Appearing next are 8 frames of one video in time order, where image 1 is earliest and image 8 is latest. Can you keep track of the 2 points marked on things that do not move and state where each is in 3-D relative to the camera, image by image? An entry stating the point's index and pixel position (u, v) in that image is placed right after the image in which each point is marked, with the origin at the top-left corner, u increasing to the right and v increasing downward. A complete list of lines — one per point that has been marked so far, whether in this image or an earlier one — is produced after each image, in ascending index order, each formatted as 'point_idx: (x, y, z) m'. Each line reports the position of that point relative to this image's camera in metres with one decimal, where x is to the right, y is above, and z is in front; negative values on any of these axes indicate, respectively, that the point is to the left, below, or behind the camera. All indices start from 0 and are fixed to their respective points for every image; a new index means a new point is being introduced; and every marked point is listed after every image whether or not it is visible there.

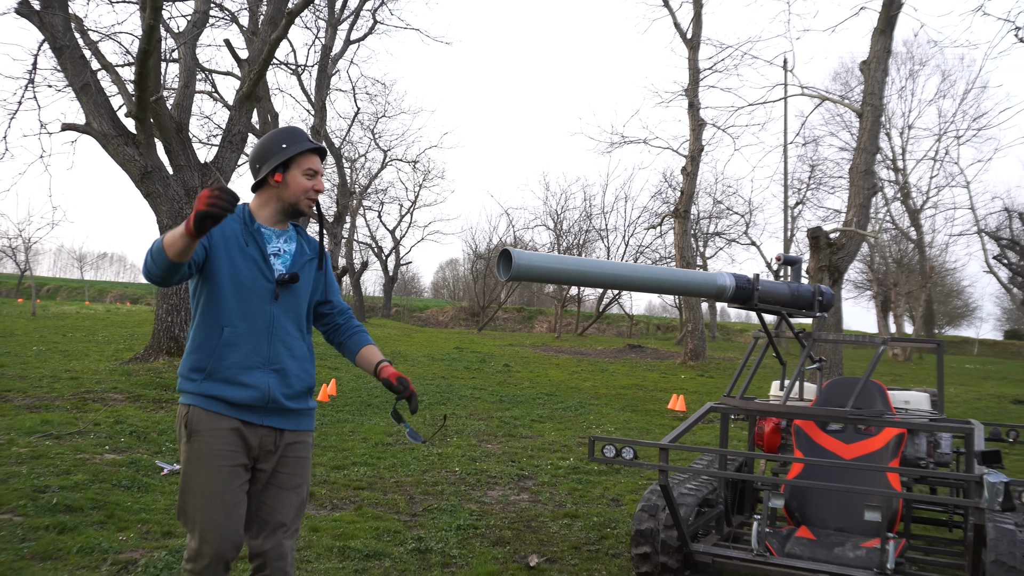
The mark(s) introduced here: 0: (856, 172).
0: (+5.6, +1.9, +14.3) m
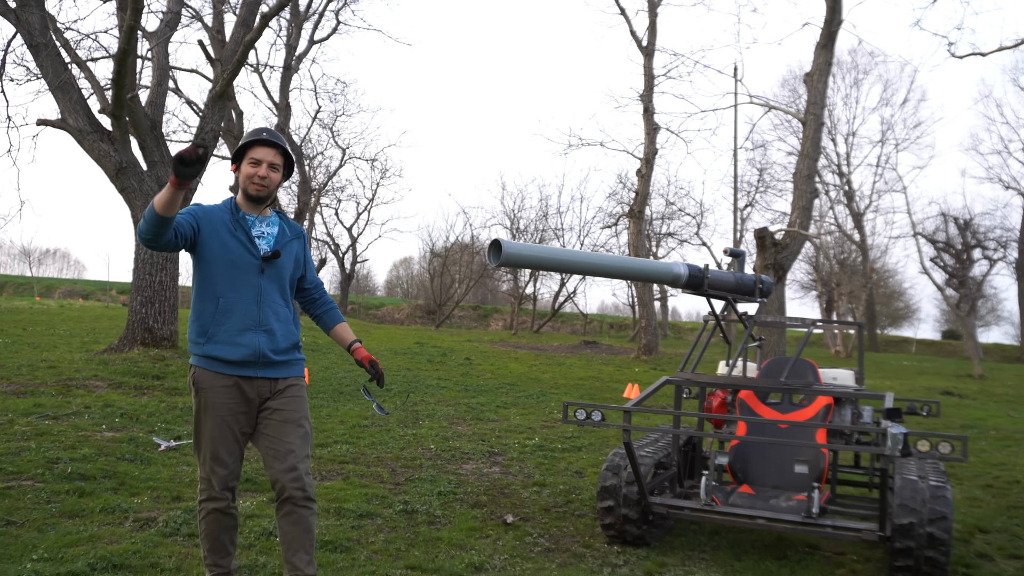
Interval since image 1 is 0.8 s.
0: (+5.0, +1.9, +15.3) m
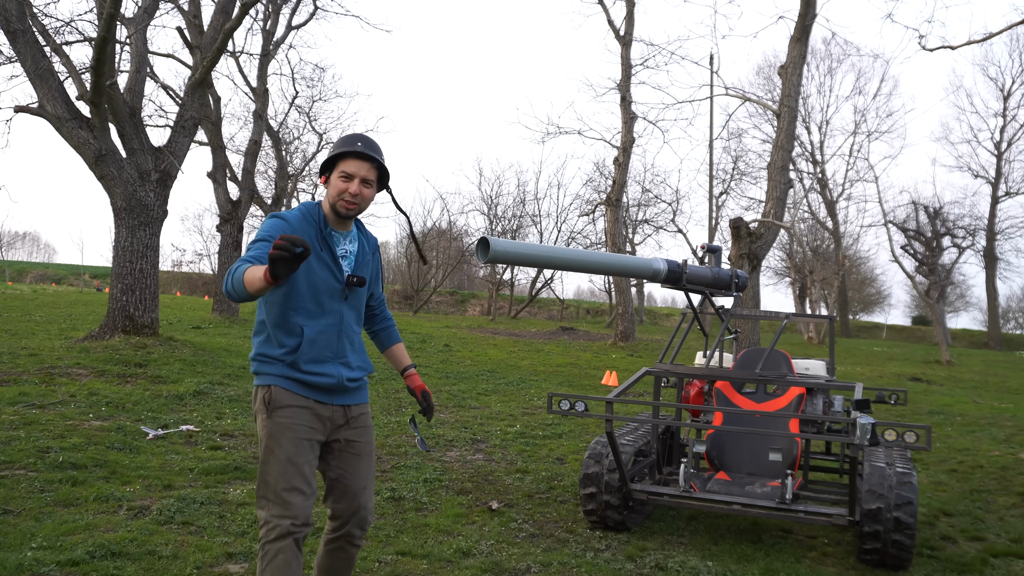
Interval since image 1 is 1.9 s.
0: (+4.6, +2.1, +15.5) m
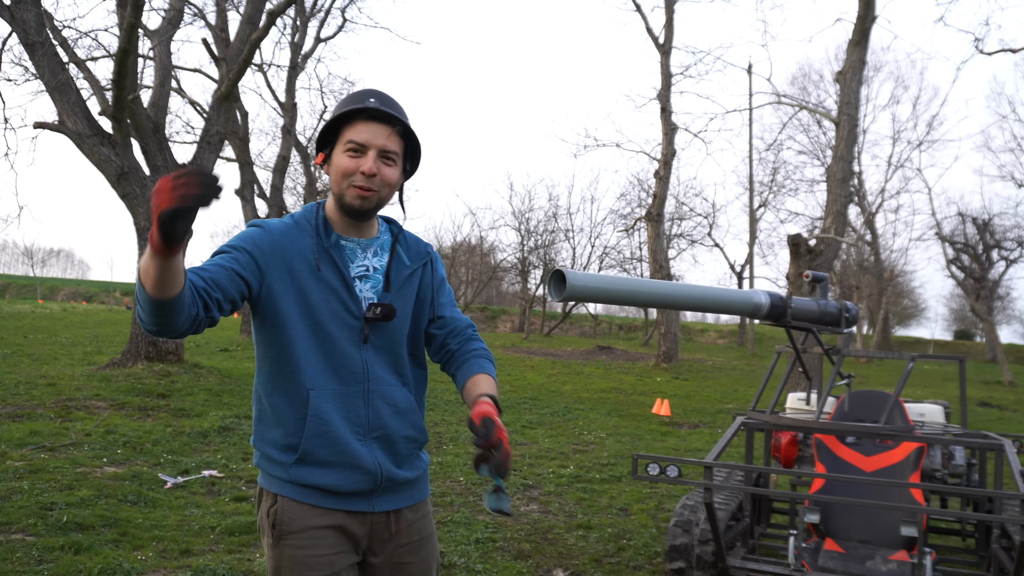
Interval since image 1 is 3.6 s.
0: (+5.3, +1.8, +14.5) m
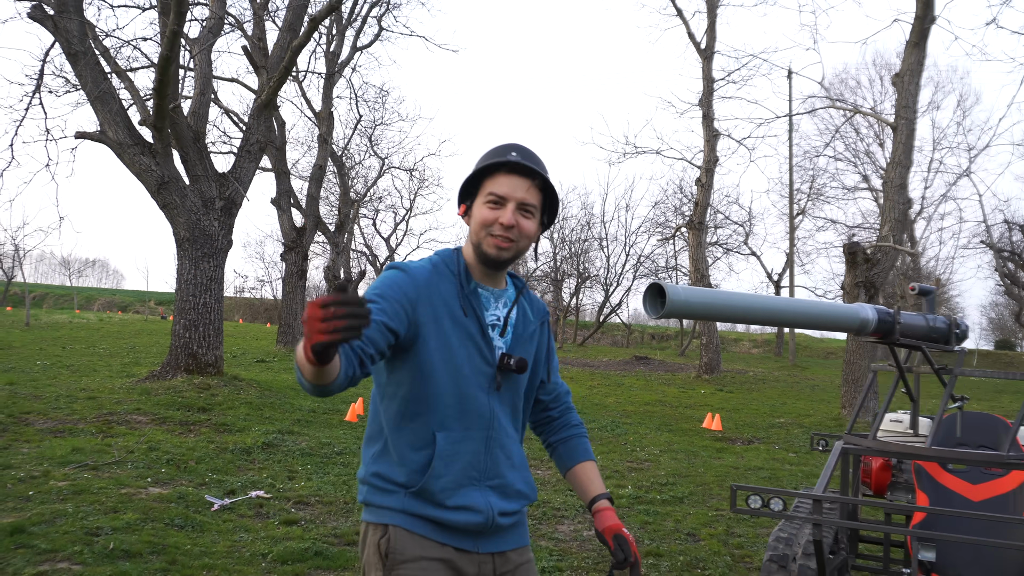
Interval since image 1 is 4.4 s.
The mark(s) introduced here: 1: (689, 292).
0: (+6.0, +1.6, +14.0) m
1: (+0.7, 0.0, +3.7) m
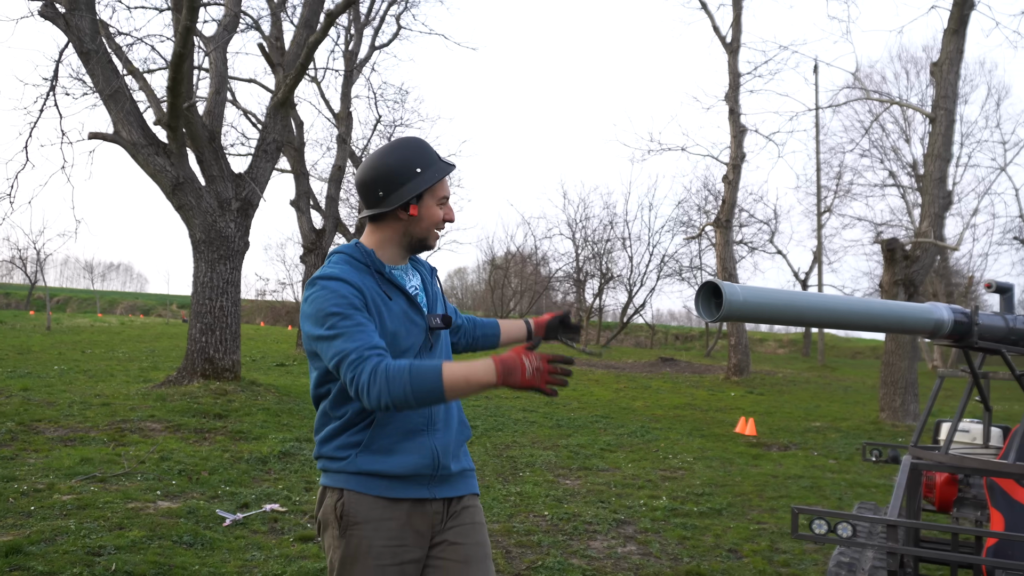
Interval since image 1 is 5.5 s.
0: (+6.4, +1.7, +13.4) m
1: (+0.9, 0.0, +3.3) m
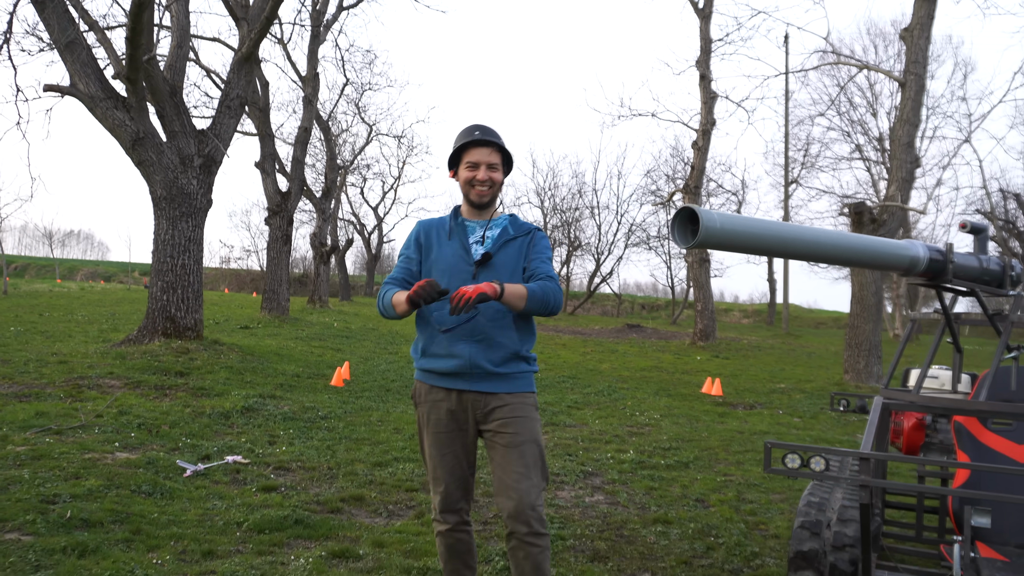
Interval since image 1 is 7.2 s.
0: (+5.9, +2.2, +13.5) m
1: (+0.8, +0.3, +3.2) m
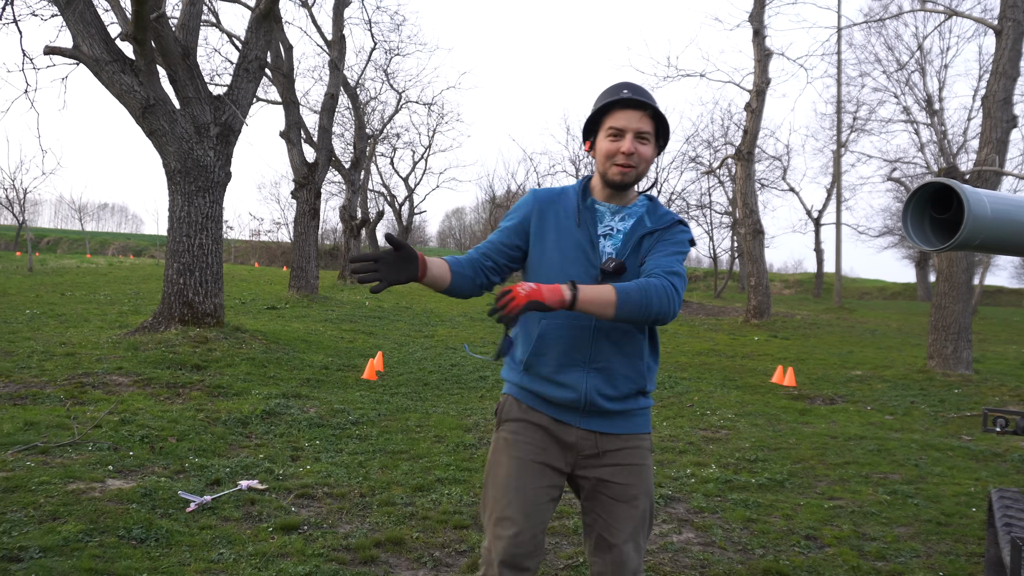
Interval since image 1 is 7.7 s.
0: (+6.5, +2.6, +12.0) m
1: (+1.1, +0.2, +1.9) m
